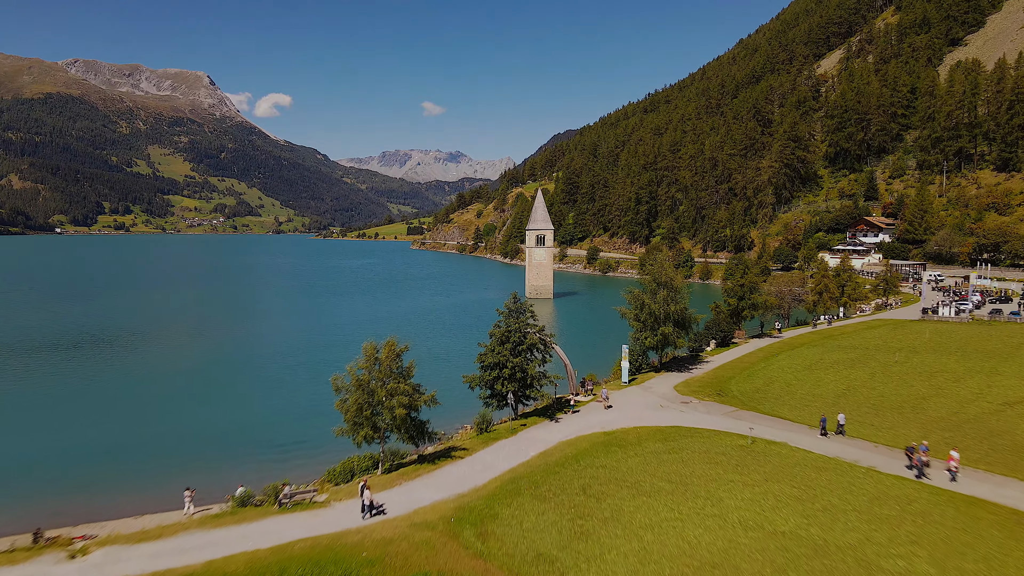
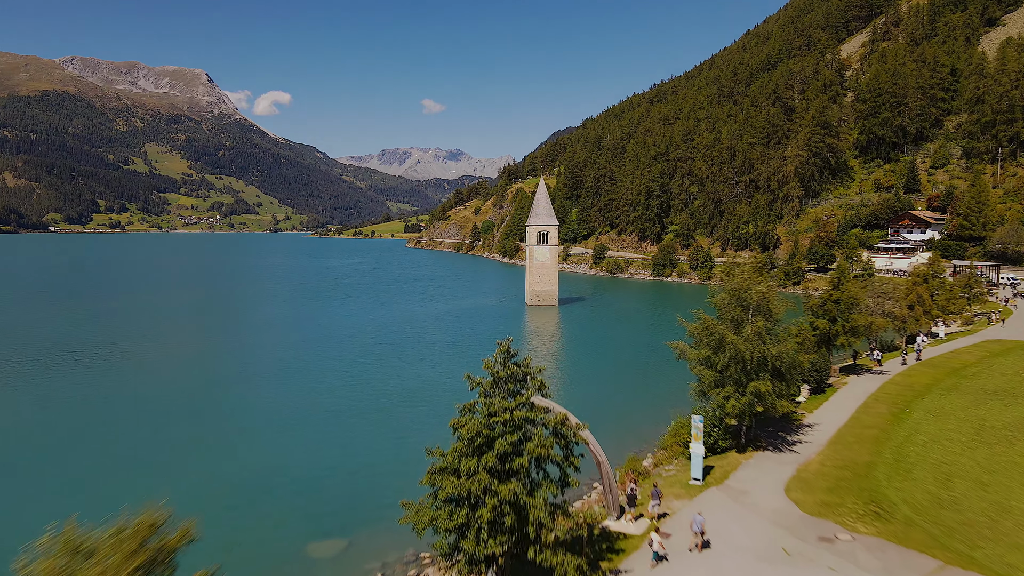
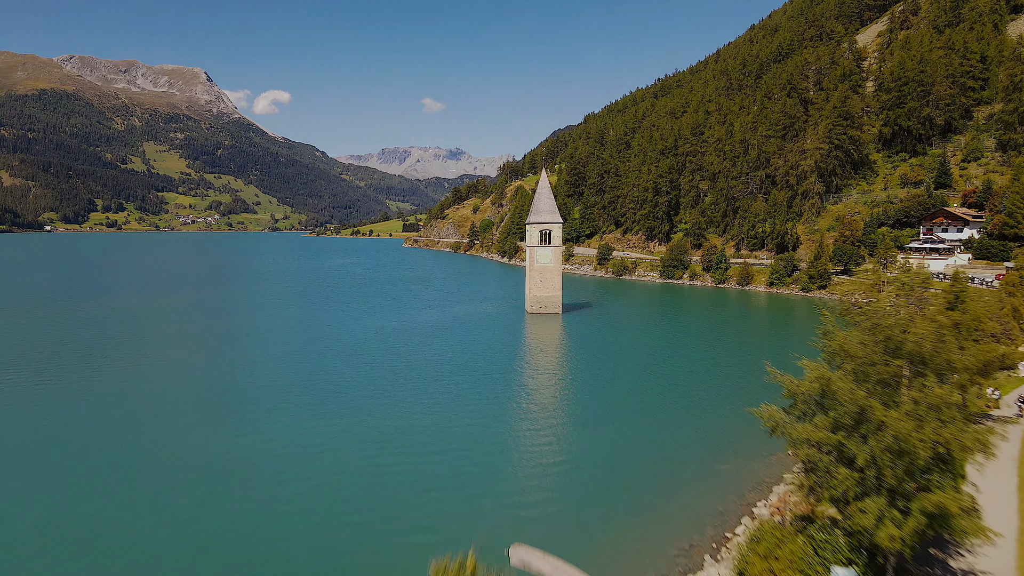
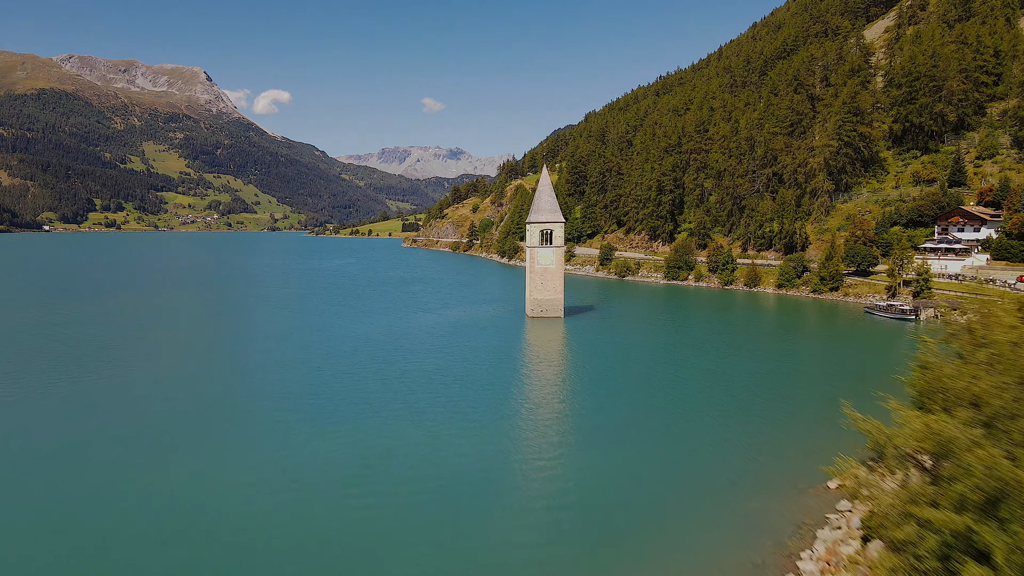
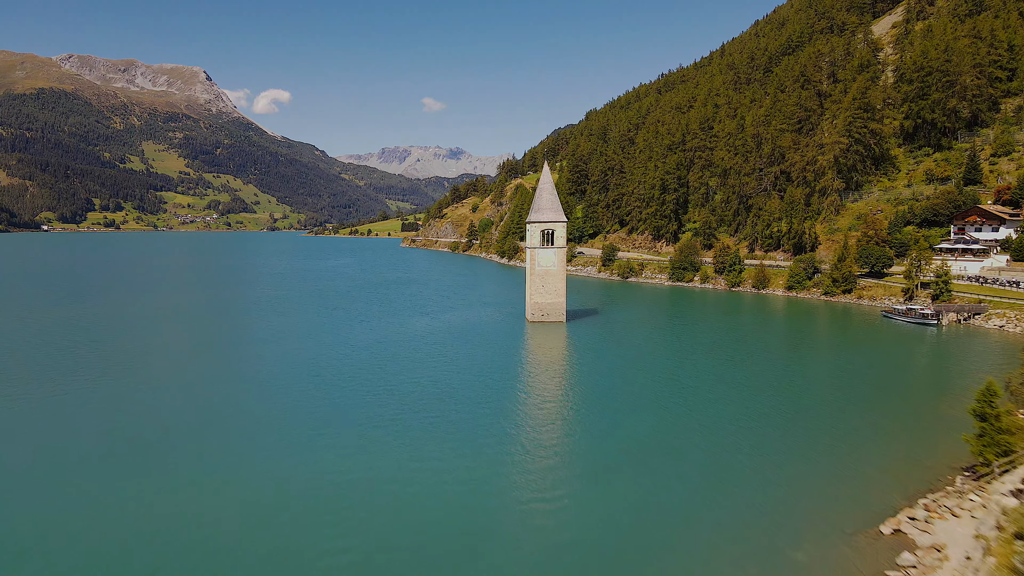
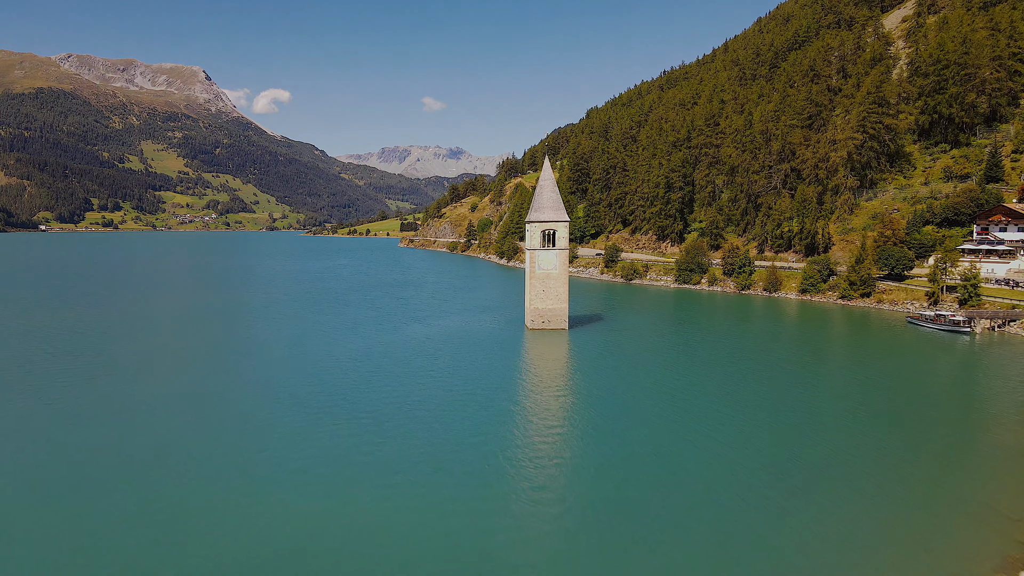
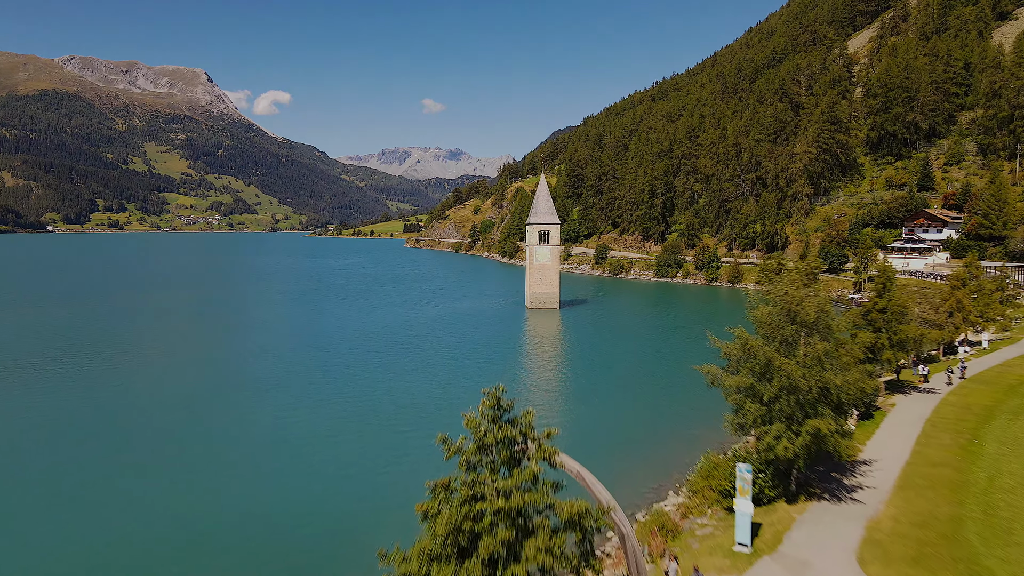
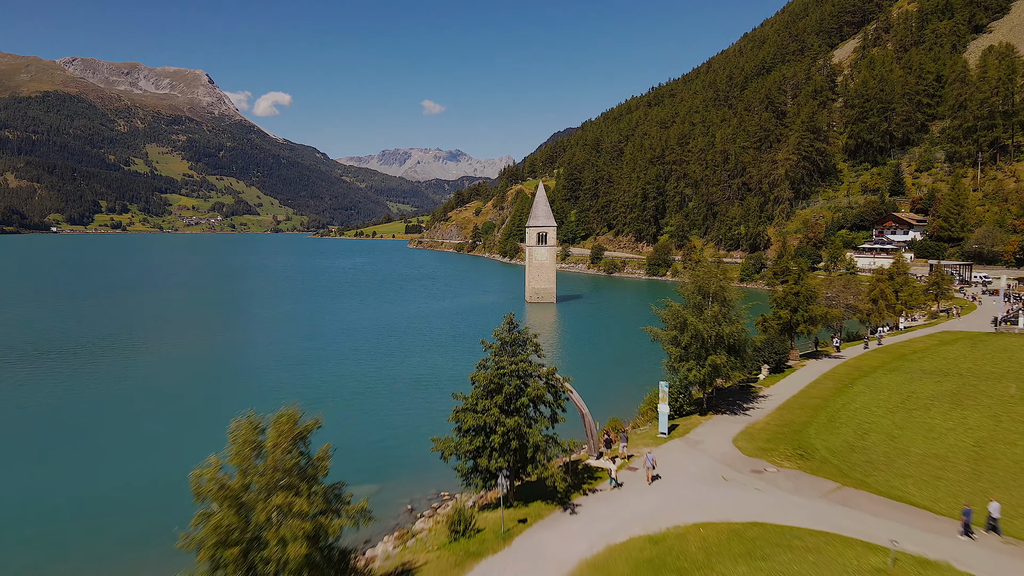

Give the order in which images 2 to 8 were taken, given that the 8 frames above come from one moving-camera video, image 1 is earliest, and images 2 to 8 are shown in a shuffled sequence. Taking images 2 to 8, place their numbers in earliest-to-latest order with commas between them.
8, 2, 7, 3, 4, 5, 6
